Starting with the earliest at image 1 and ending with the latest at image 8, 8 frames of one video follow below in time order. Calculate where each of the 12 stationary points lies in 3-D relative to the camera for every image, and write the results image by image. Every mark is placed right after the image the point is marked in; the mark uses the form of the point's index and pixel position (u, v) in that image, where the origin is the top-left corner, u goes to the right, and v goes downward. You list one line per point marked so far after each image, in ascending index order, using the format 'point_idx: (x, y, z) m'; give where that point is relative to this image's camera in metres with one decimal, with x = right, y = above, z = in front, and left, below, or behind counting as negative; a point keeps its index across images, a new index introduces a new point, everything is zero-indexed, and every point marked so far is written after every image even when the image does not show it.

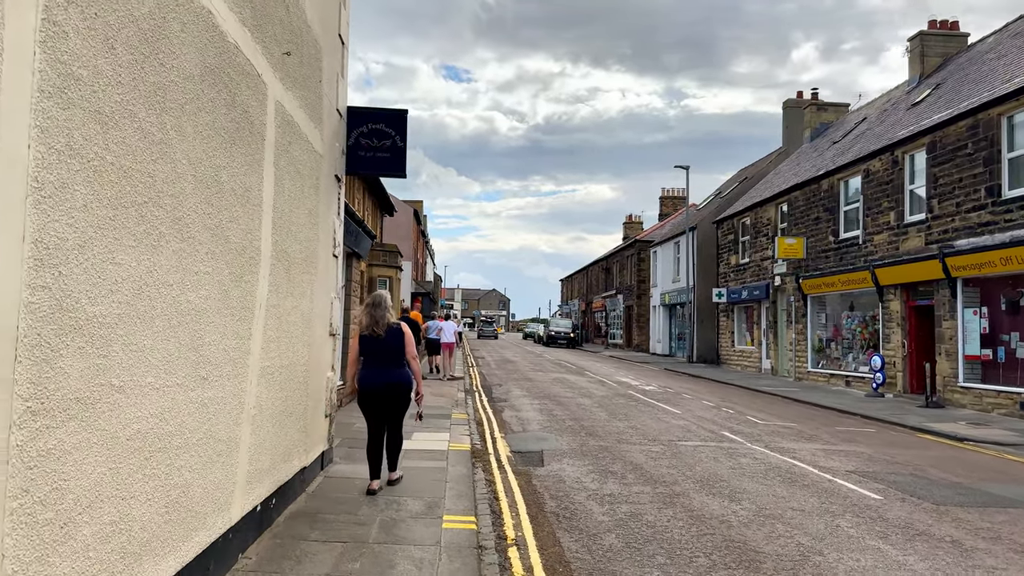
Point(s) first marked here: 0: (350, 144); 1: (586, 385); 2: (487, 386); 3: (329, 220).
0: (-1.7, +1.5, +7.6) m
1: (+1.7, -2.2, +17.0) m
2: (-0.6, -2.2, +16.9) m
3: (-1.7, +0.6, +6.8) m
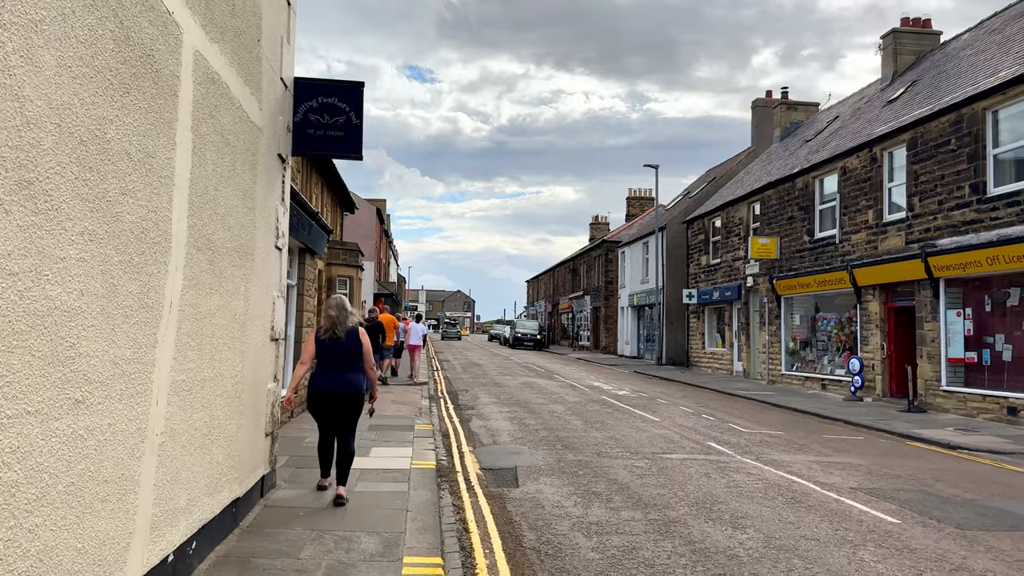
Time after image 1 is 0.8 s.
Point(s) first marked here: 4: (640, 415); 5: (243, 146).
0: (-1.9, +1.5, +6.6) m
1: (+1.0, -2.2, +16.2) m
2: (-1.3, -2.2, +15.9) m
3: (-1.9, +0.7, +5.9) m
4: (+2.1, -2.1, +12.2) m
5: (-1.8, +1.0, +5.0) m
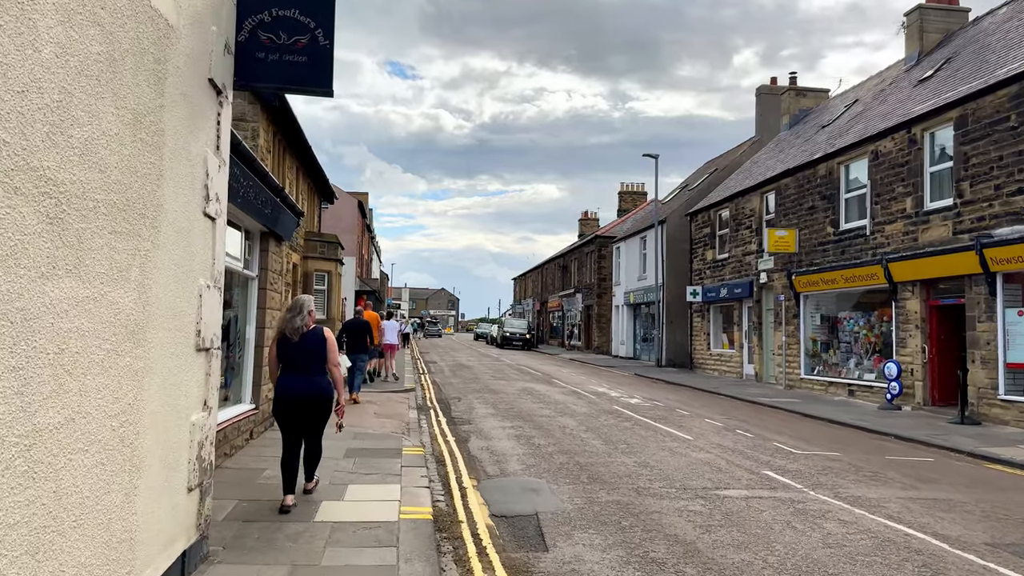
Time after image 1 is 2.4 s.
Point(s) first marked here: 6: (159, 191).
0: (-1.7, +1.6, +4.7) m
1: (+0.9, -2.2, +14.3) m
2: (-1.3, -2.1, +14.0) m
3: (-1.7, +0.7, +3.9) m
4: (+2.2, -2.0, +10.4) m
5: (-1.6, +1.0, +3.1) m
6: (-1.6, +0.4, +3.4) m
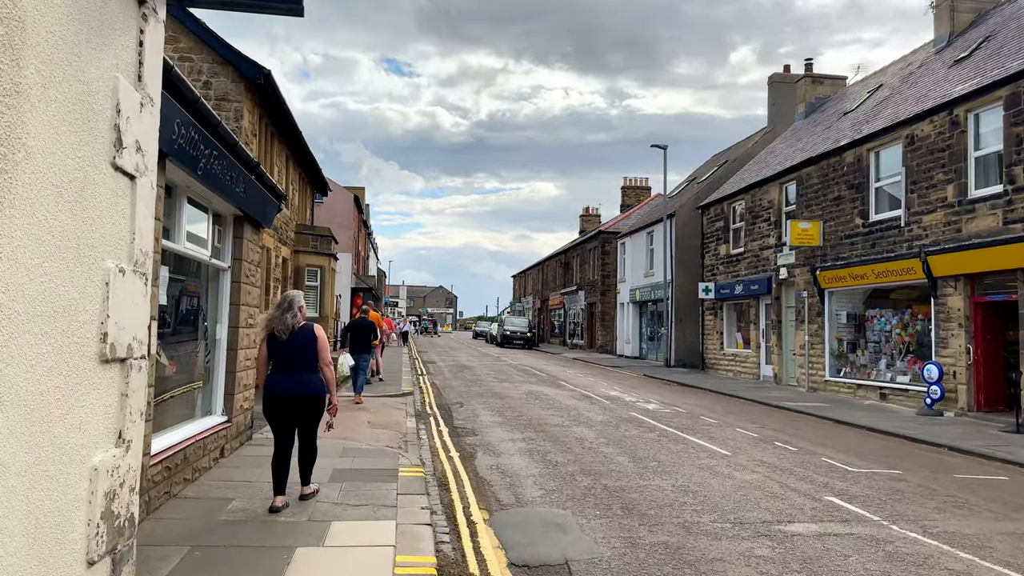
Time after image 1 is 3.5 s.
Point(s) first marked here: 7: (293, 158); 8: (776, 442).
0: (-1.6, +1.6, +3.5) m
1: (+1.1, -2.1, +13.1) m
2: (-1.2, -2.0, +12.8) m
3: (-1.5, +0.8, +2.7) m
4: (+2.3, -2.0, +9.2) m
5: (-1.4, +1.1, +1.8) m
6: (-1.5, +0.5, +2.2) m
7: (-5.7, +3.4, +19.4) m
8: (+3.5, -2.0, +9.8) m
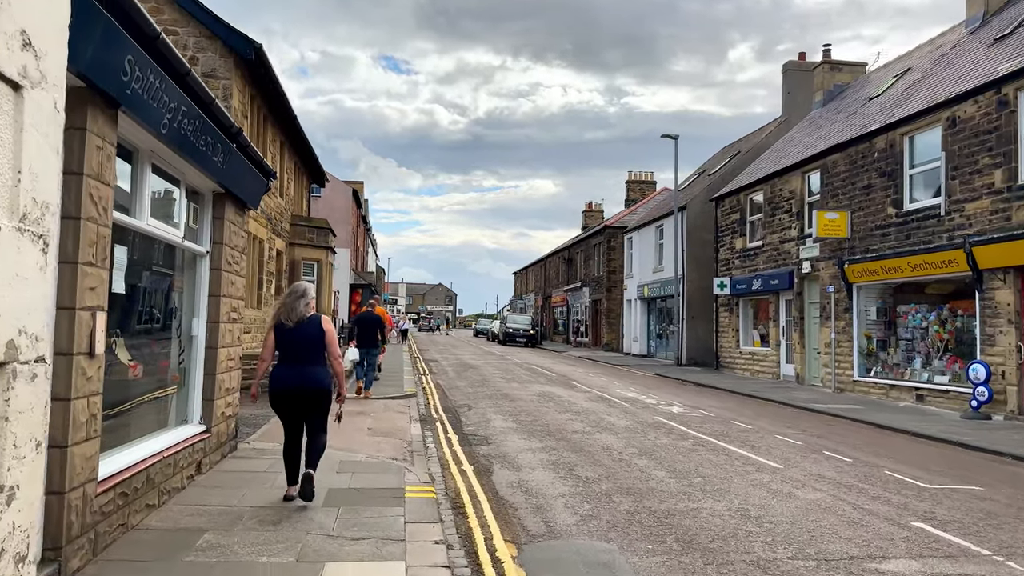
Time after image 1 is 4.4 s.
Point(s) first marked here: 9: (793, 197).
0: (-1.3, +1.7, +2.4) m
1: (+1.3, -2.0, +12.1) m
2: (-1.0, -1.9, +11.8) m
3: (-1.3, +0.9, +1.6) m
4: (+2.5, -1.8, +8.2) m
5: (-1.2, +1.2, +0.8) m
6: (-1.2, +0.6, +1.1) m
7: (-5.6, +3.5, +18.3) m
8: (+3.7, -1.9, +8.8) m
9: (+7.3, +2.3, +19.0) m
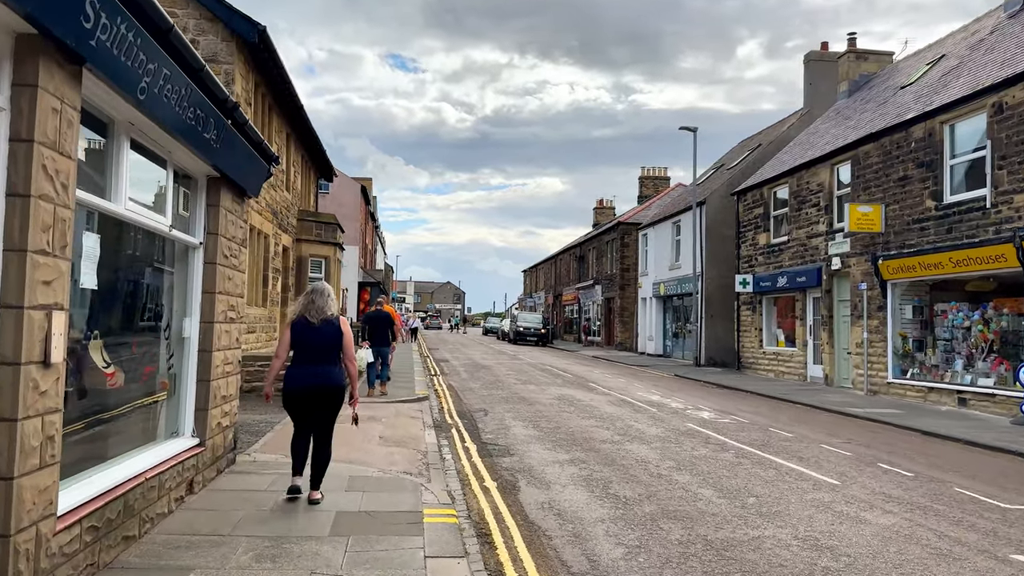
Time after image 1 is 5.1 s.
0: (-1.1, +1.8, +1.7) m
1: (+1.6, -1.9, +11.3) m
2: (-0.7, -1.9, +11.0) m
3: (-1.1, +0.9, +0.9) m
4: (+2.8, -1.8, +7.4) m
5: (-1.0, +1.2, 0.0) m
6: (-1.0, +0.6, +0.4) m
7: (-5.2, +3.6, +17.6) m
8: (+4.0, -1.9, +8.0) m
9: (+7.6, +2.4, +18.2) m
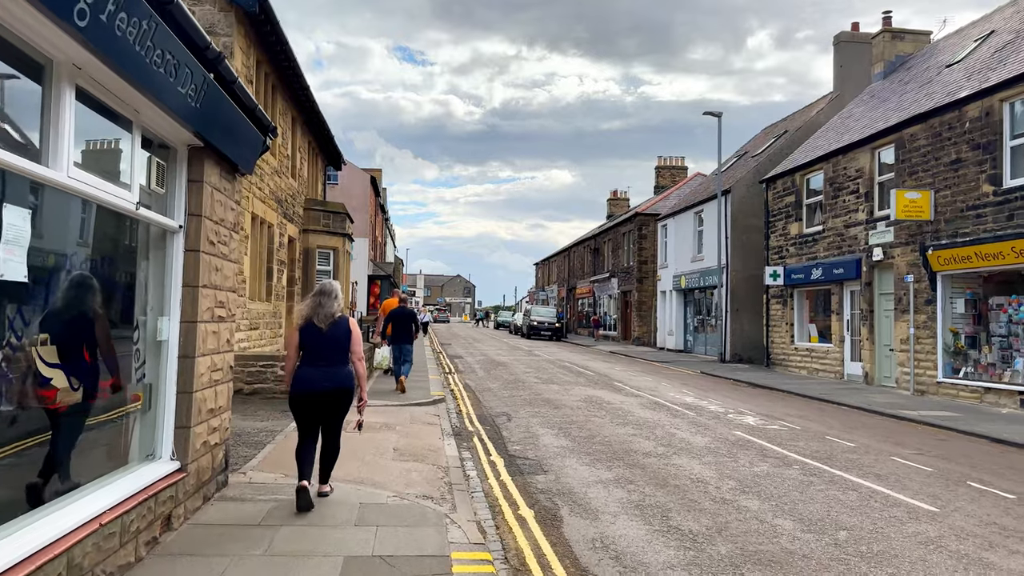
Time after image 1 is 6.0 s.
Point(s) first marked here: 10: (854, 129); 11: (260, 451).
0: (-0.9, +1.8, +0.6) m
1: (+1.9, -1.8, +10.3) m
2: (-0.3, -1.8, +10.0) m
3: (-0.9, +0.9, -0.1) m
4: (+3.1, -1.7, +6.3) m
5: (-0.8, +1.2, -1.0) m
6: (-0.8, +0.6, -0.7) m
7: (-4.8, +3.8, +16.6) m
8: (+4.3, -1.8, +6.9) m
9: (+8.1, +2.6, +17.1) m
10: (+8.7, +4.0, +18.7) m
11: (-2.5, -1.6, +7.3) m
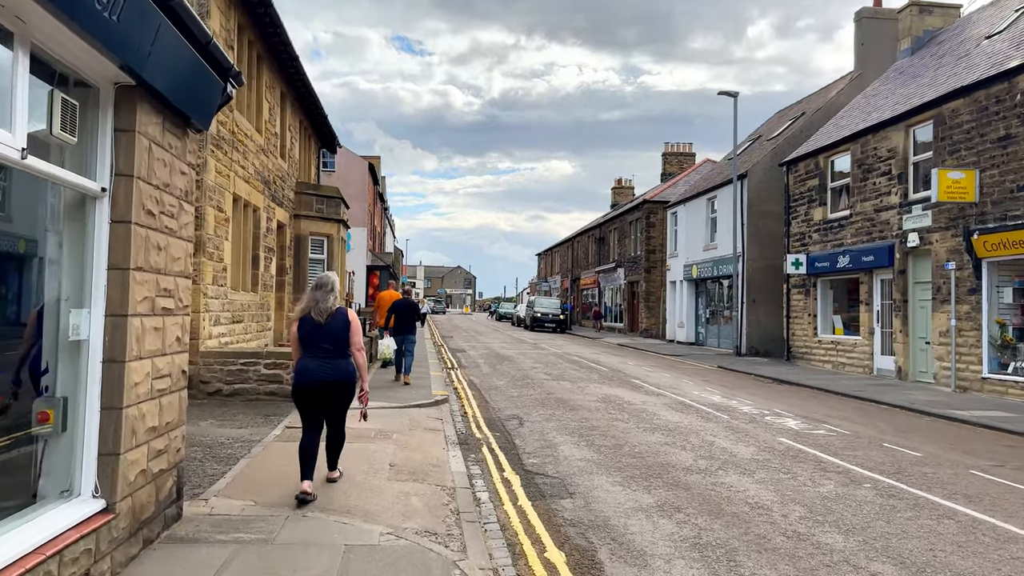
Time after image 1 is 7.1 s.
0: (-0.8, +1.8, -0.5) m
1: (+2.1, -1.6, +9.1) m
2: (-0.2, -1.6, +8.9) m
3: (-0.7, +0.9, -1.3) m
4: (+3.3, -1.6, +5.2) m
5: (-0.6, +1.2, -2.2) m
6: (-0.7, +0.6, -1.8) m
7: (-4.6, +4.0, +15.4) m
8: (+4.5, -1.7, +5.8) m
9: (+8.2, +2.8, +15.9) m
10: (+8.8, +4.3, +17.5) m
11: (-2.3, -1.5, +6.2) m
